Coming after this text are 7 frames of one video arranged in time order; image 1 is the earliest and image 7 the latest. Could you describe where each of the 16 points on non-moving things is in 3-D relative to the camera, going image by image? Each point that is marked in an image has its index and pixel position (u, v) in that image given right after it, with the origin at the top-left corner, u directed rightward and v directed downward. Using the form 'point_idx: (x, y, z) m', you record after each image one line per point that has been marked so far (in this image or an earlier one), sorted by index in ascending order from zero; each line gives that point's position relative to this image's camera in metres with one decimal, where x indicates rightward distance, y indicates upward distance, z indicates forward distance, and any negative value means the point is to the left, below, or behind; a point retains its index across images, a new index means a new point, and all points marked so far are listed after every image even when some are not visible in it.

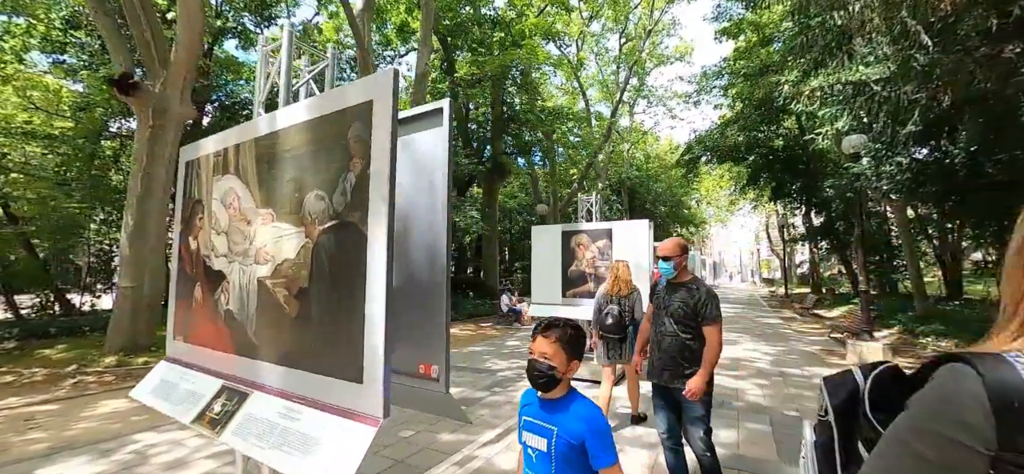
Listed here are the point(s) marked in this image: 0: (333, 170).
0: (-0.8, +0.3, +1.9) m
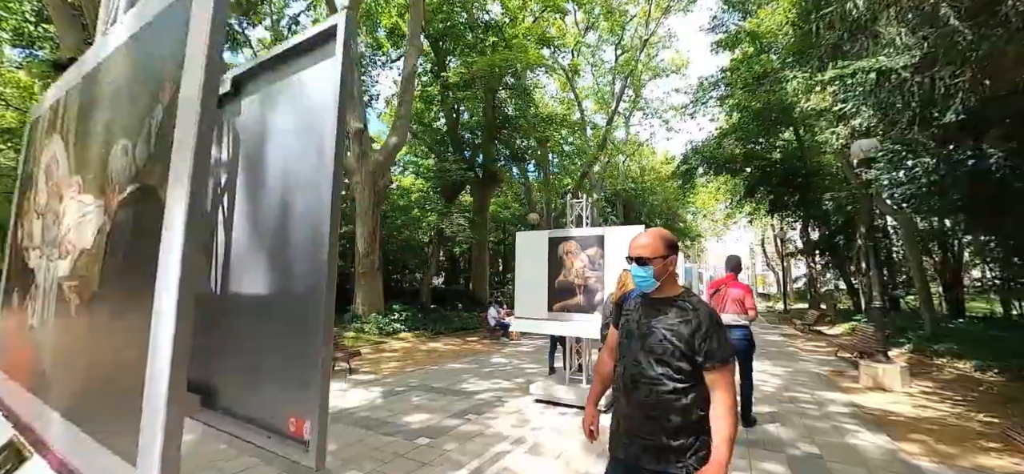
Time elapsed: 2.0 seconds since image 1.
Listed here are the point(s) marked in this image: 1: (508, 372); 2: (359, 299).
0: (-1.0, +0.4, +1.2) m
1: (-0.1, -2.5, +8.1) m
2: (-4.6, -1.9, +13.0) m
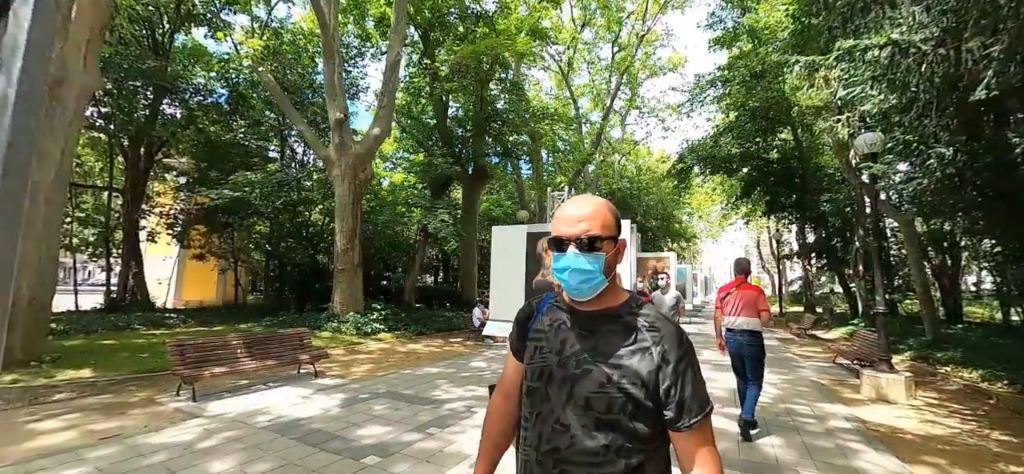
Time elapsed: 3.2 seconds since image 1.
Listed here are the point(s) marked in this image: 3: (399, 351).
0: (-1.3, +0.4, +0.6) m
1: (-0.5, -2.5, +7.5) m
2: (-5.0, -1.8, +12.4) m
3: (-2.8, -2.8, +10.6) m
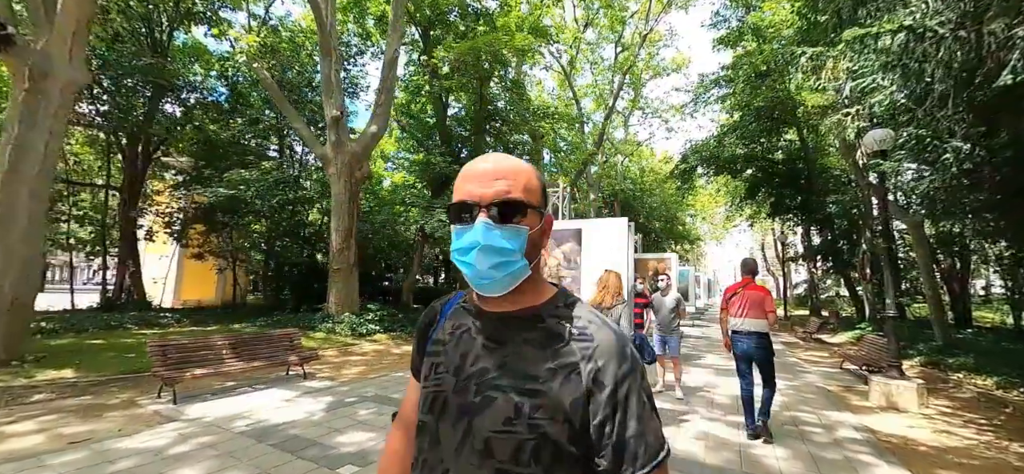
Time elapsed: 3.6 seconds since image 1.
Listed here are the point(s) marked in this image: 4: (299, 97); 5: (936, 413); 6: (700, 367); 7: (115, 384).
0: (-1.4, +0.5, +0.4) m
1: (-0.6, -2.5, +7.3) m
2: (-5.1, -1.7, +12.2) m
3: (-2.9, -2.8, +10.4) m
4: (-8.3, +5.4, +16.7) m
5: (+6.0, -2.5, +6.0) m
6: (+4.0, -2.8, +9.2) m
7: (-6.2, -2.3, +6.7) m
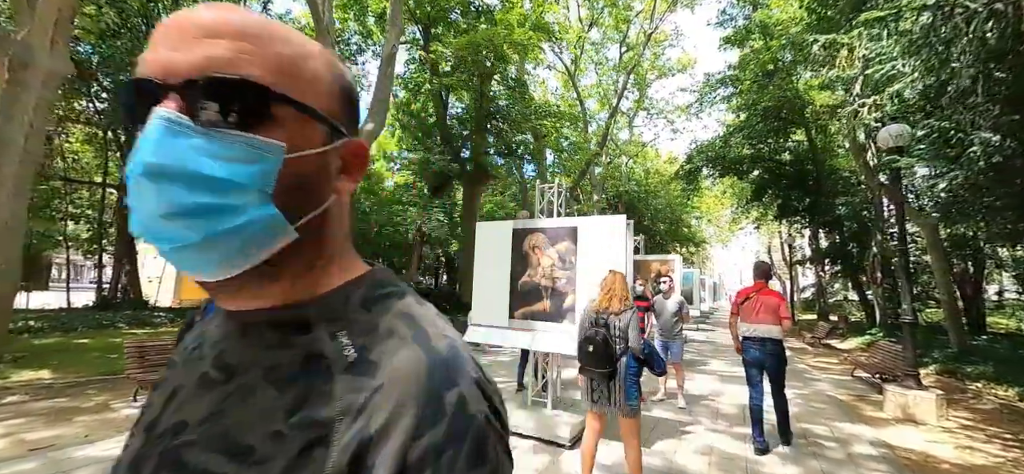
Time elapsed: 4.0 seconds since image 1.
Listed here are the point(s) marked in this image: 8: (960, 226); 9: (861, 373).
0: (-1.6, +0.5, +0.1) m
1: (-0.6, -2.4, +7.0) m
2: (-5.1, -1.7, +12.0) m
3: (-2.9, -2.8, +10.1) m
4: (-8.3, +5.5, +16.5) m
5: (+5.9, -2.5, +5.7) m
6: (+3.9, -2.8, +8.8) m
7: (-6.3, -2.2, +6.5) m
8: (+11.4, +0.3, +10.9) m
9: (+7.1, -2.7, +8.6) m
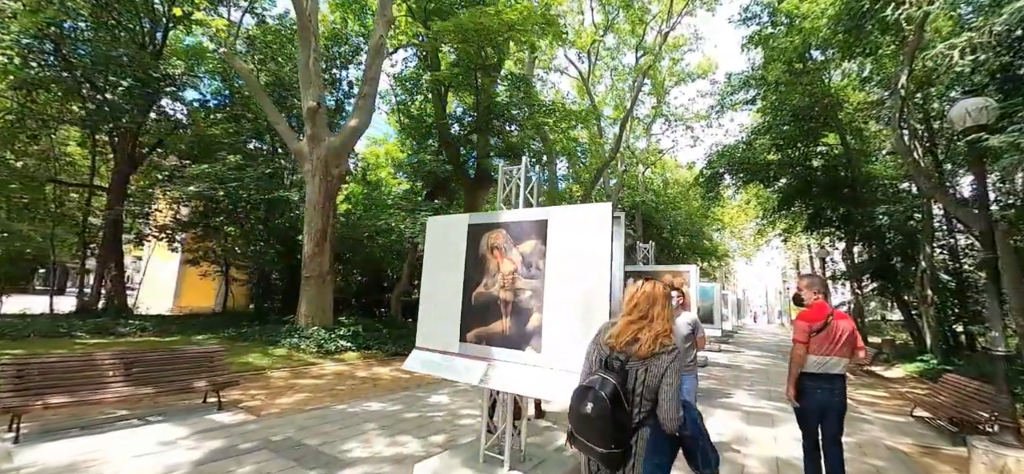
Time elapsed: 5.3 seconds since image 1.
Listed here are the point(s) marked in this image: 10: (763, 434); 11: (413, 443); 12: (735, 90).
0: (-2.2, +0.7, -1.1) m
1: (-1.0, -2.5, +5.7) m
2: (-5.3, -1.8, +10.9) m
3: (-3.2, -2.9, +8.9) m
4: (-8.1, +5.2, +15.8) m
5: (+5.4, -2.5, +4.1) m
6: (+3.6, -2.9, +7.3) m
7: (-6.7, -2.2, +5.4) m
8: (+11.2, 0.0, +9.1) m
9: (+6.7, -2.9, +7.0) m
10: (+3.5, -2.7, +5.9) m
11: (-1.1, -2.3, +4.9) m
12: (+9.9, +6.6, +18.8) m
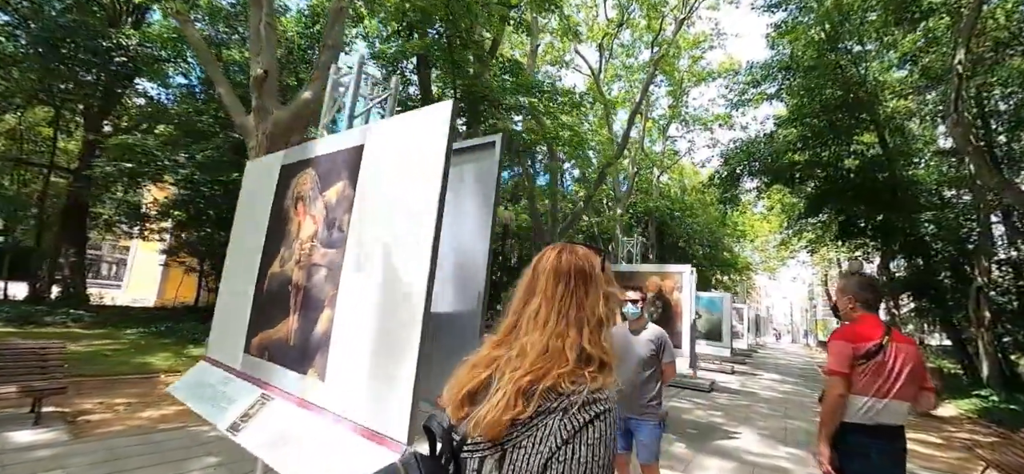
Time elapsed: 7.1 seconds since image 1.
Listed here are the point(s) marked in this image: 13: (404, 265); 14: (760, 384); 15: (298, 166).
0: (-3.5, +1.2, -2.5) m
1: (-2.0, -2.1, +4.1) m
2: (-6.0, -1.5, +9.5) m
3: (-4.1, -2.6, +7.4) m
4: (-8.4, +5.6, +14.6) m
5: (+4.3, -2.4, +2.2) m
6: (+2.7, -2.8, +5.5) m
7: (-7.7, -1.7, +4.1) m
8: (+10.4, -0.1, +7.0) m
9: (+5.8, -2.8, +5.1) m
10: (+2.5, -2.5, +4.1) m
11: (-2.1, -2.0, +3.3) m
12: (+9.8, +6.3, +16.9) m
13: (-0.4, -0.1, +1.7) m
14: (+7.2, -4.3, +12.4) m
15: (-1.2, +0.4, +2.5) m
